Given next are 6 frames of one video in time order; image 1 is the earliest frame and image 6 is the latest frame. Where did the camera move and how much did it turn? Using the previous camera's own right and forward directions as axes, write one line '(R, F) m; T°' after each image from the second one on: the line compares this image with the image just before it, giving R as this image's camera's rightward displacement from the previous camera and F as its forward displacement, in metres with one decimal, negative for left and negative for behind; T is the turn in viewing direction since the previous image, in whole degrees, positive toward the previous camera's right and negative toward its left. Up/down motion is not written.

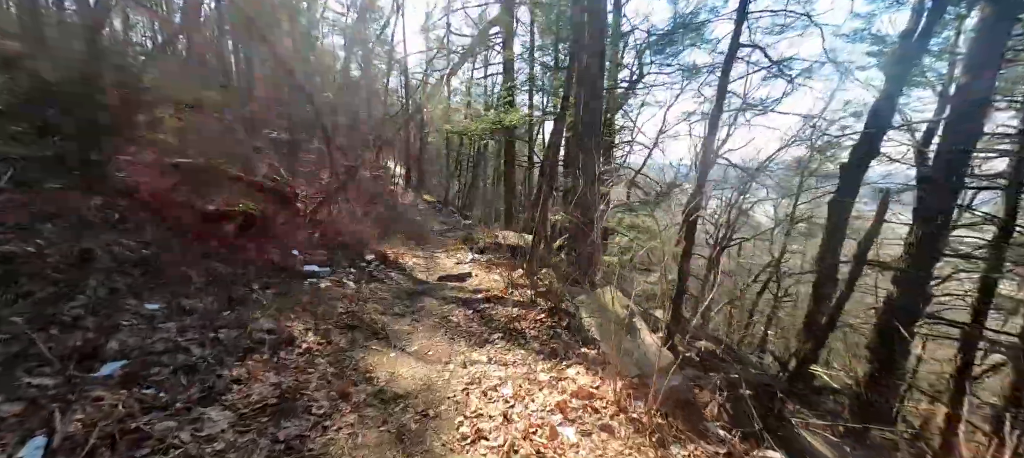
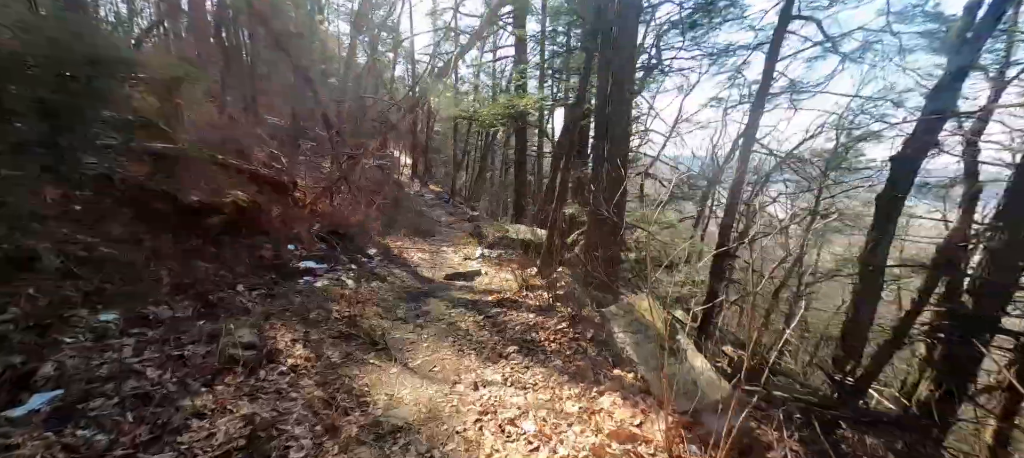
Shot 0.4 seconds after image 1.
(-0.1, +0.6) m; -1°
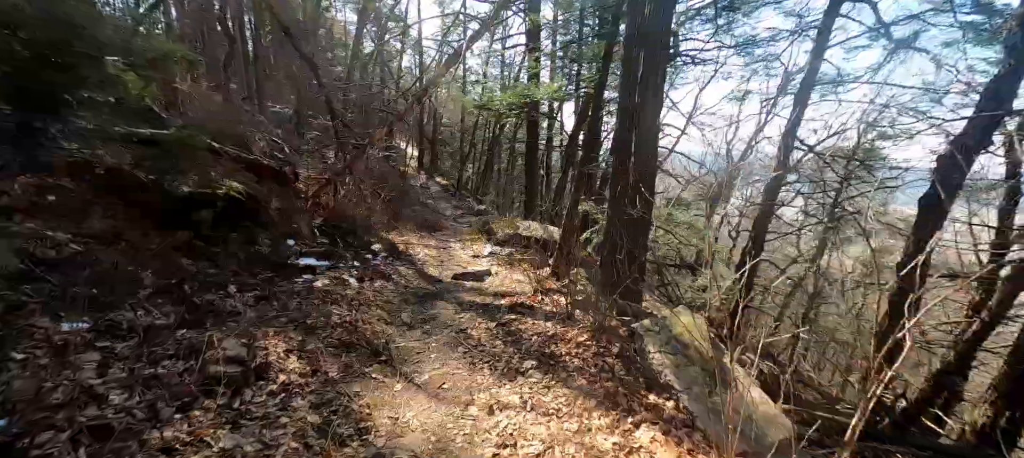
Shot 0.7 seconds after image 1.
(-0.1, +0.4) m; -1°
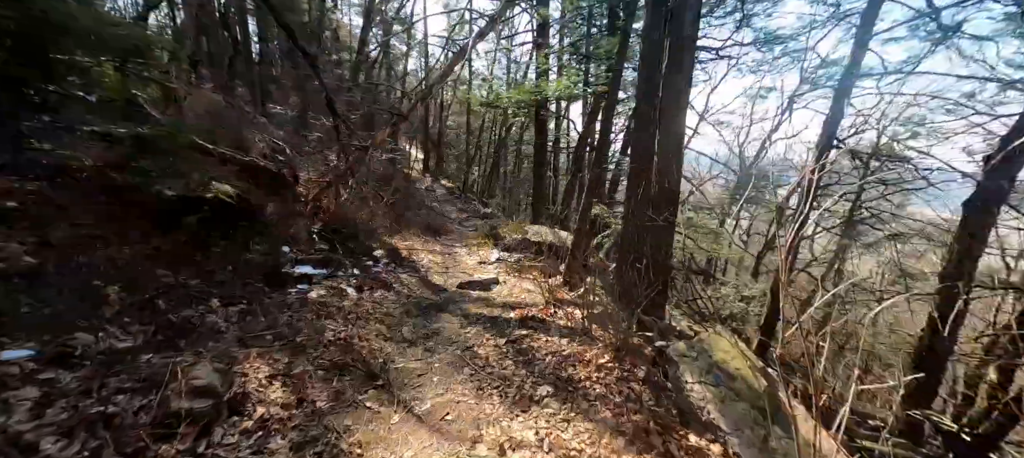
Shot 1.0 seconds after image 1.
(-0.1, +0.4) m; -1°
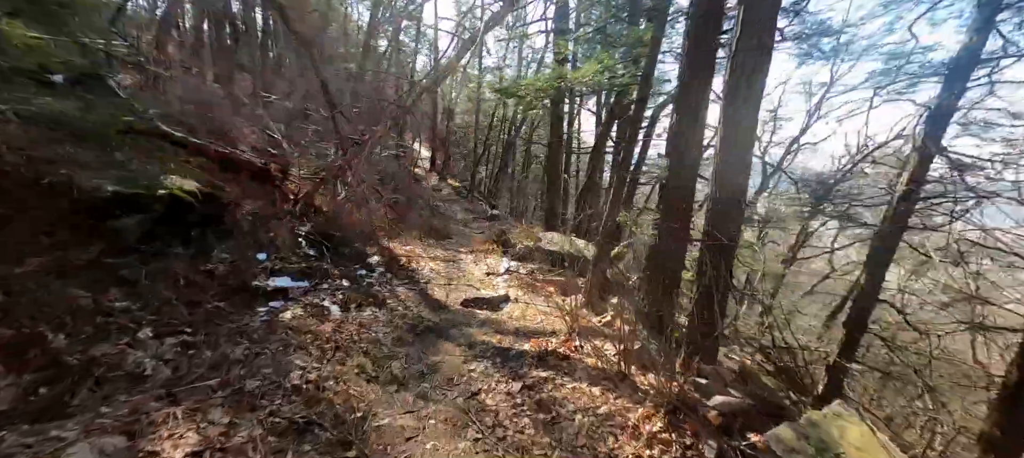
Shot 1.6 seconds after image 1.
(-0.1, +0.9) m; -1°
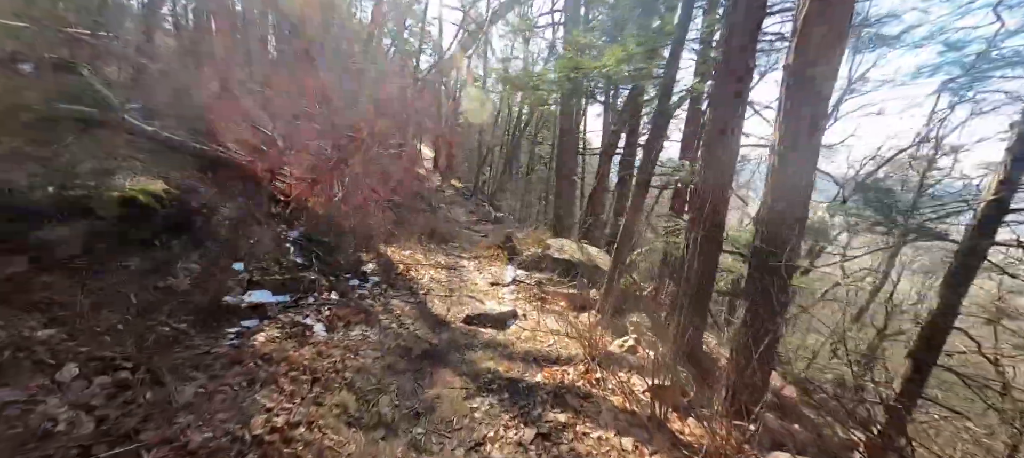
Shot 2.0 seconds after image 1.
(-0.1, +0.6) m; 0°
